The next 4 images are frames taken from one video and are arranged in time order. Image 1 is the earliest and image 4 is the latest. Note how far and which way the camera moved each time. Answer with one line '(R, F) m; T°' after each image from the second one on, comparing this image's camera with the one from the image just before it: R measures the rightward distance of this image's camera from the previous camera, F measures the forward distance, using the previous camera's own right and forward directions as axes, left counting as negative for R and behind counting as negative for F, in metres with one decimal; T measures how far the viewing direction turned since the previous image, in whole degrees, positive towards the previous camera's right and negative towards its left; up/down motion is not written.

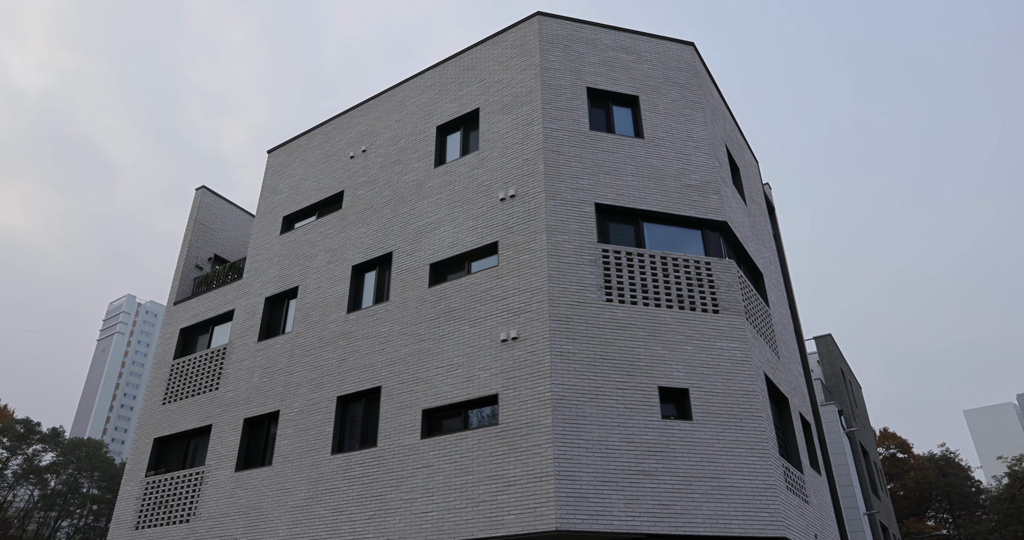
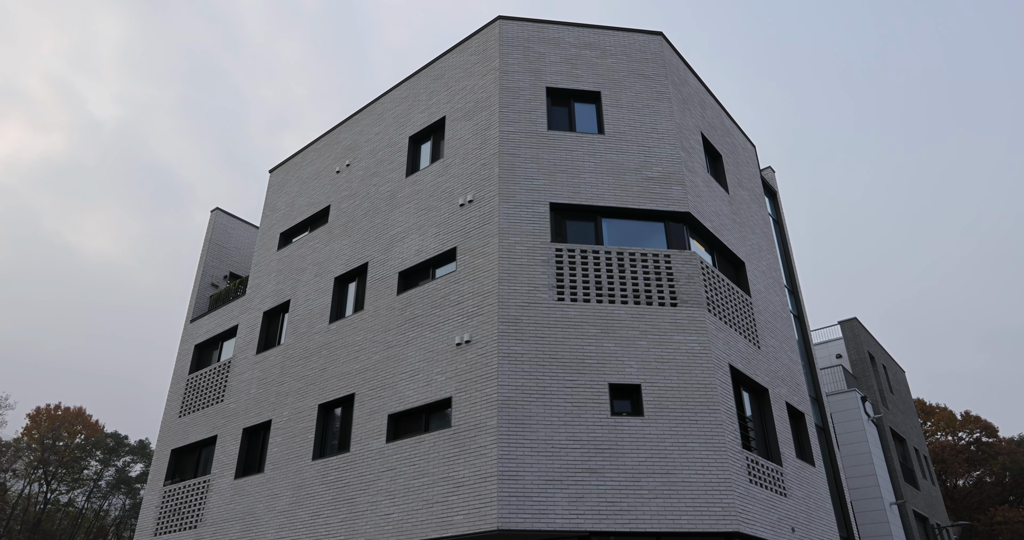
(+2.4, -0.1) m; -6°
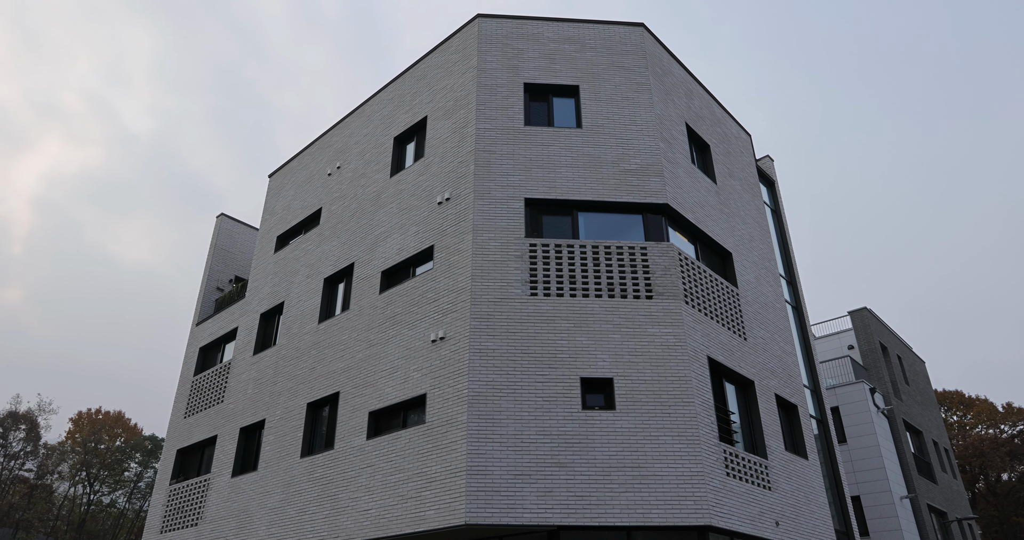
(+1.2, 0.0) m; -3°
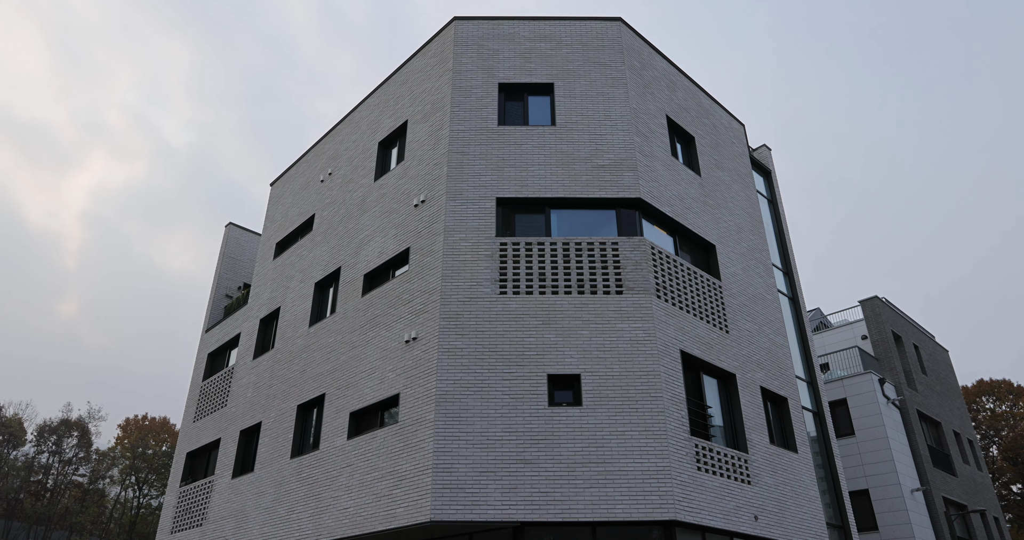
(+1.4, -0.1) m; -3°
